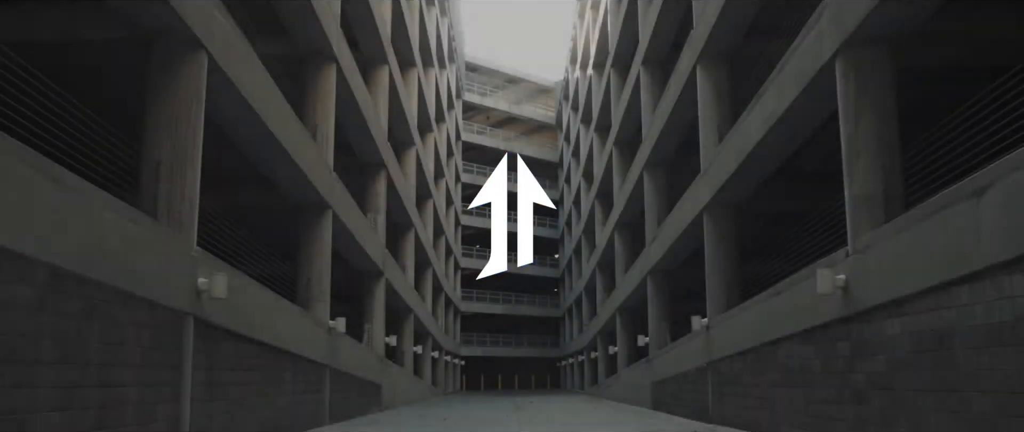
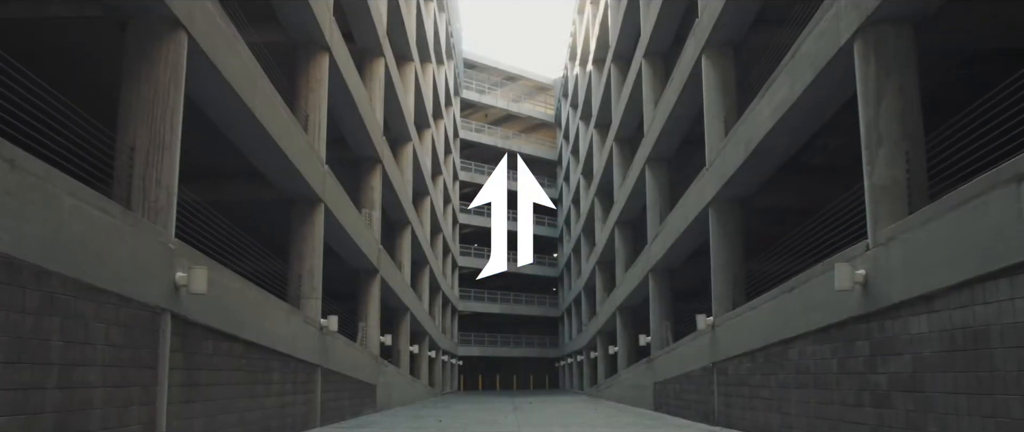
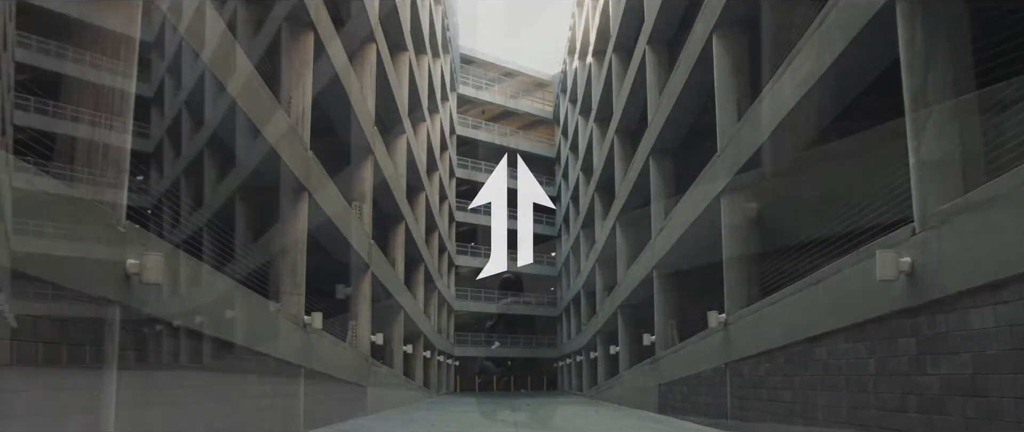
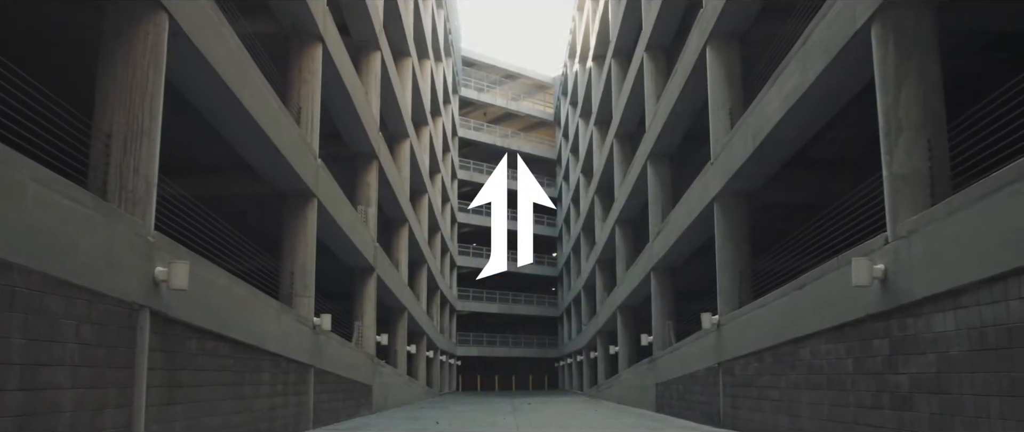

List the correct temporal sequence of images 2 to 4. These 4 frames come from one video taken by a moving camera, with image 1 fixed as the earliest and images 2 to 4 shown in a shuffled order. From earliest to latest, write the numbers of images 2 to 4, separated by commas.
2, 4, 3
